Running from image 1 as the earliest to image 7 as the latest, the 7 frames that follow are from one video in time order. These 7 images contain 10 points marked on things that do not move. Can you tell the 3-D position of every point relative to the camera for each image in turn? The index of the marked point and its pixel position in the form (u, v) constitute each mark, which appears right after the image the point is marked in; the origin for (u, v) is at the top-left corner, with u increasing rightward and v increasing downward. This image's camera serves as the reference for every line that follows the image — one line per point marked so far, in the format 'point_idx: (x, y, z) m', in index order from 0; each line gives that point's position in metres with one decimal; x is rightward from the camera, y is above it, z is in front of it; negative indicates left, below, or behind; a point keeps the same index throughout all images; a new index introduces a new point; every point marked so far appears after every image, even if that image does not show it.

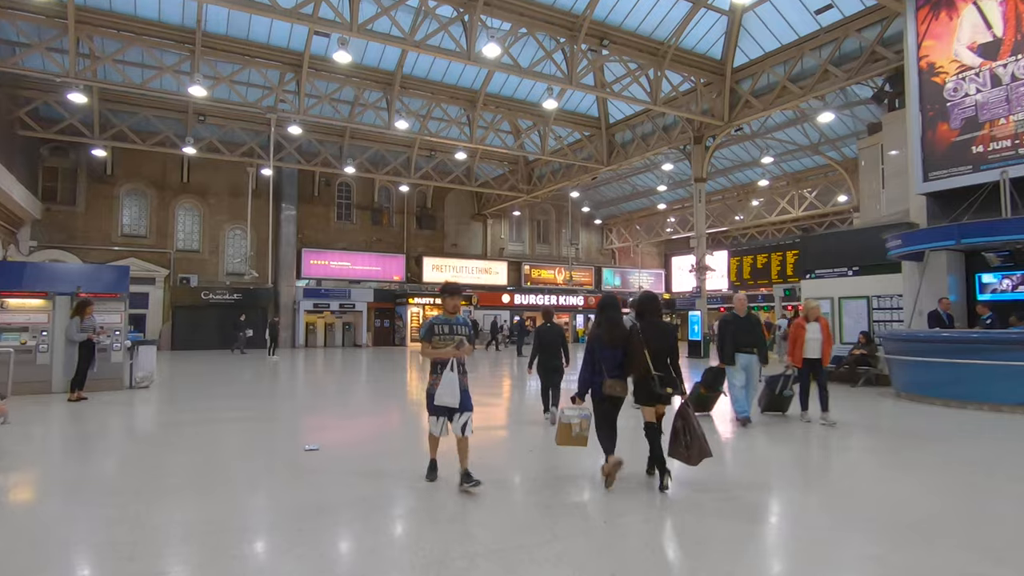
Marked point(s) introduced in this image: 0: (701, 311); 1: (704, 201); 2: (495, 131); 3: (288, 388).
0: (+5.2, -0.6, +16.5) m
1: (+5.3, +2.4, +16.6) m
2: (-0.5, +4.9, +18.7) m
3: (-5.9, -2.5, +16.1) m
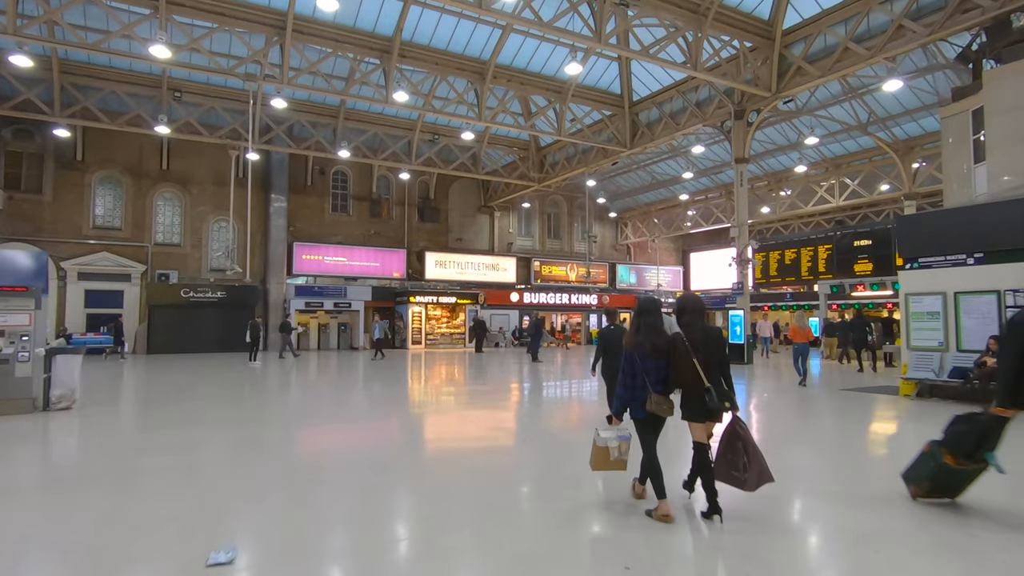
0: (+5.6, -0.5, +14.4) m
1: (+5.7, +2.5, +14.5) m
2: (-0.2, +5.0, +16.6) m
3: (-5.5, -2.4, +14.0) m
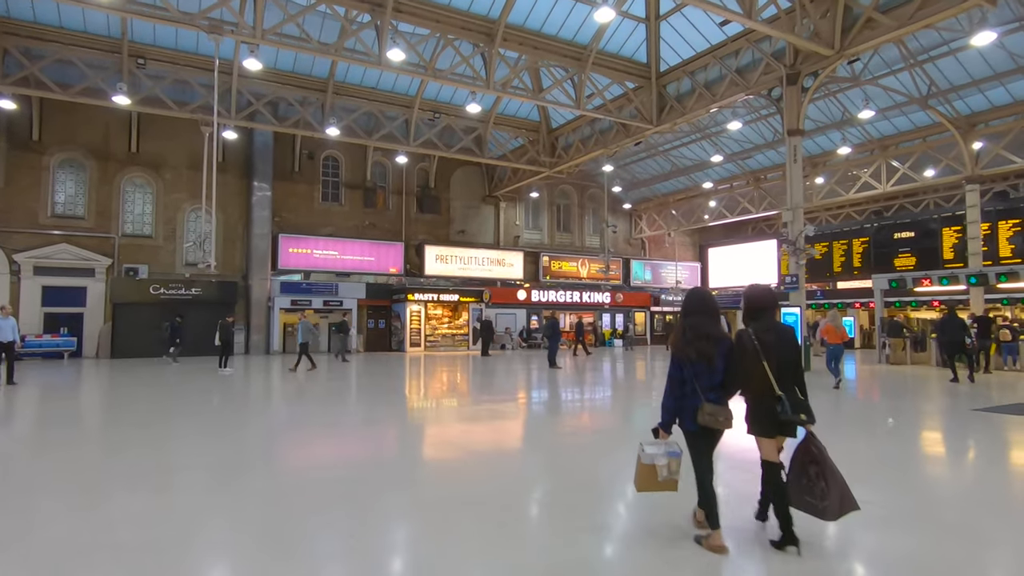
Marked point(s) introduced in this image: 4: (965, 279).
0: (+5.9, -0.4, +12.3) m
1: (+6.0, +2.6, +12.4) m
2: (+0.1, +5.2, +14.5) m
3: (-5.2, -2.3, +11.9) m
4: (+10.5, +0.2, +13.8) m
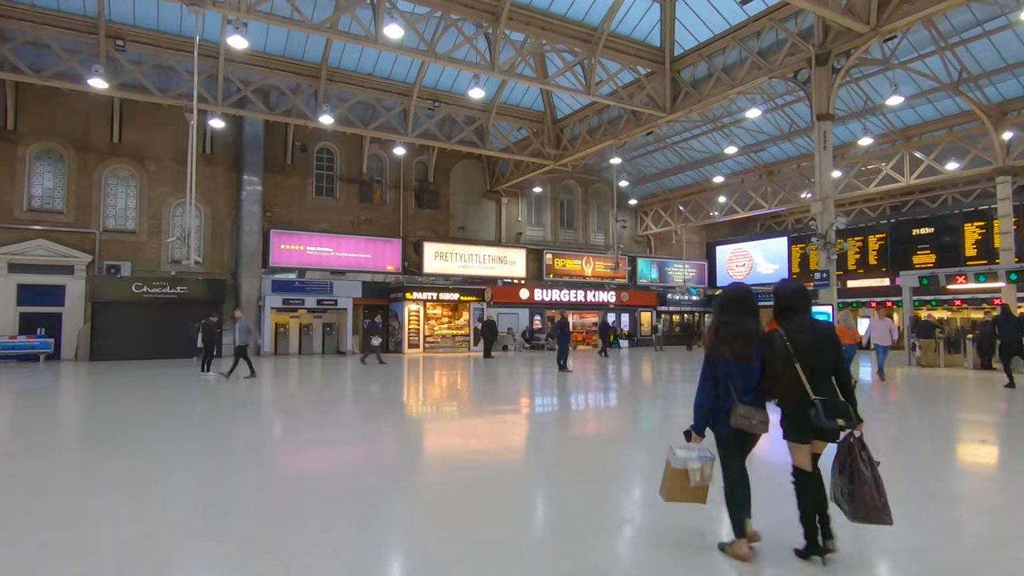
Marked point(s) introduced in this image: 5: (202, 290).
0: (+6.0, -0.4, +11.4) m
1: (+6.1, +2.7, +11.5) m
2: (+0.3, +5.2, +13.6) m
3: (-5.0, -2.2, +10.9) m
4: (+10.6, +0.3, +12.9) m
5: (-9.3, -0.1, +17.9) m
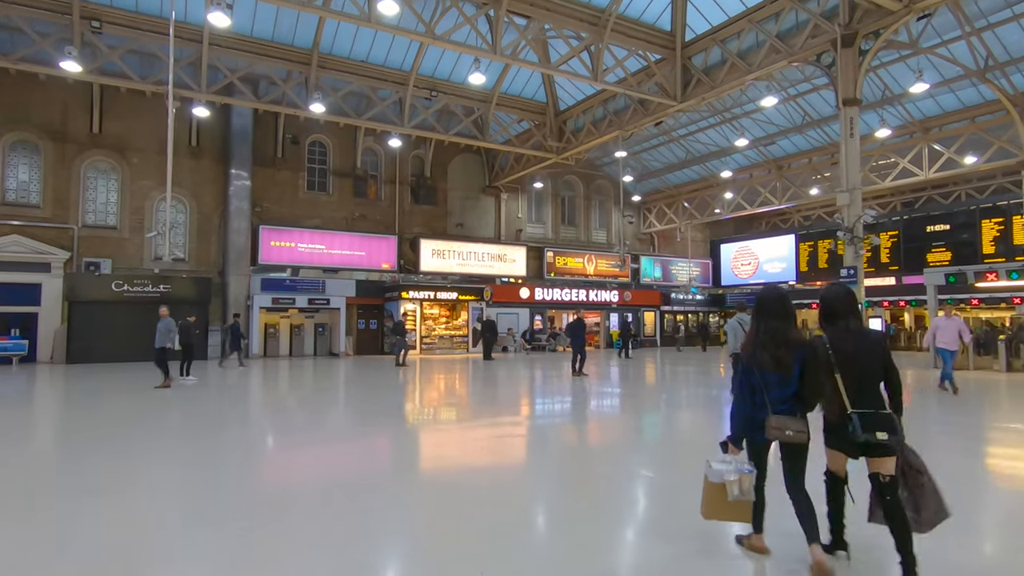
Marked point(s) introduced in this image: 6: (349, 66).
0: (+6.1, -0.3, +10.6) m
1: (+6.2, +2.7, +10.7) m
2: (+0.3, +5.2, +12.8) m
3: (-5.0, -2.2, +10.1) m
4: (+10.7, +0.3, +12.1) m
5: (-9.3, 0.0, +17.0) m
6: (-4.3, +5.9, +15.9) m
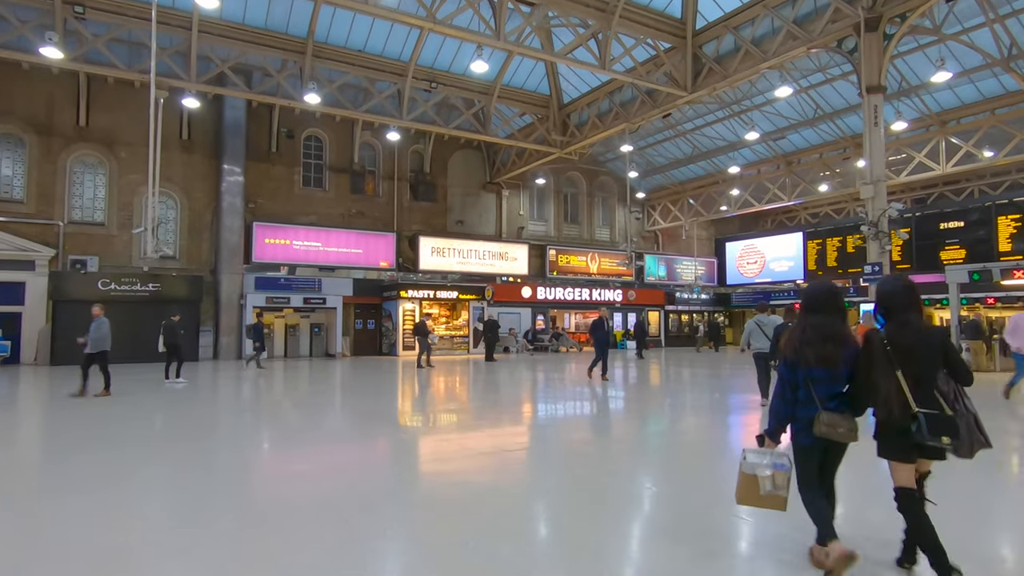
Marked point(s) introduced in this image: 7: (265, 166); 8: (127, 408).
0: (+6.2, -0.3, +10.0) m
1: (+6.3, +2.8, +10.2) m
2: (+0.4, +5.3, +12.2) m
3: (-4.9, -2.1, +9.5) m
4: (+10.7, +0.4, +11.6) m
5: (-9.2, 0.0, +16.4) m
6: (-4.3, +5.9, +15.3) m
7: (-7.5, +3.7, +18.1) m
8: (-6.9, -2.2, +10.8) m
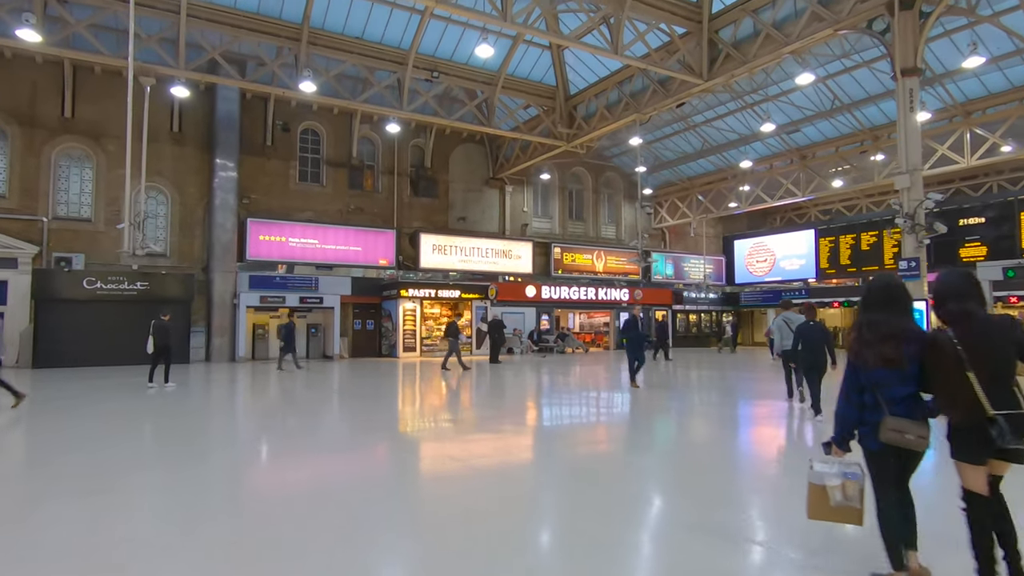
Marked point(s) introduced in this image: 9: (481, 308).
0: (+6.3, -0.2, +9.4) m
1: (+6.4, +2.8, +9.5) m
2: (+0.5, +5.3, +11.5) m
3: (-4.7, -2.1, +8.8) m
4: (+10.9, +0.4, +10.9) m
5: (-9.1, 0.0, +15.7) m
6: (-4.1, +6.0, +14.6) m
7: (-7.4, +3.8, +17.4) m
8: (-6.8, -2.2, +10.1) m
9: (-1.0, -0.6, +19.5) m
